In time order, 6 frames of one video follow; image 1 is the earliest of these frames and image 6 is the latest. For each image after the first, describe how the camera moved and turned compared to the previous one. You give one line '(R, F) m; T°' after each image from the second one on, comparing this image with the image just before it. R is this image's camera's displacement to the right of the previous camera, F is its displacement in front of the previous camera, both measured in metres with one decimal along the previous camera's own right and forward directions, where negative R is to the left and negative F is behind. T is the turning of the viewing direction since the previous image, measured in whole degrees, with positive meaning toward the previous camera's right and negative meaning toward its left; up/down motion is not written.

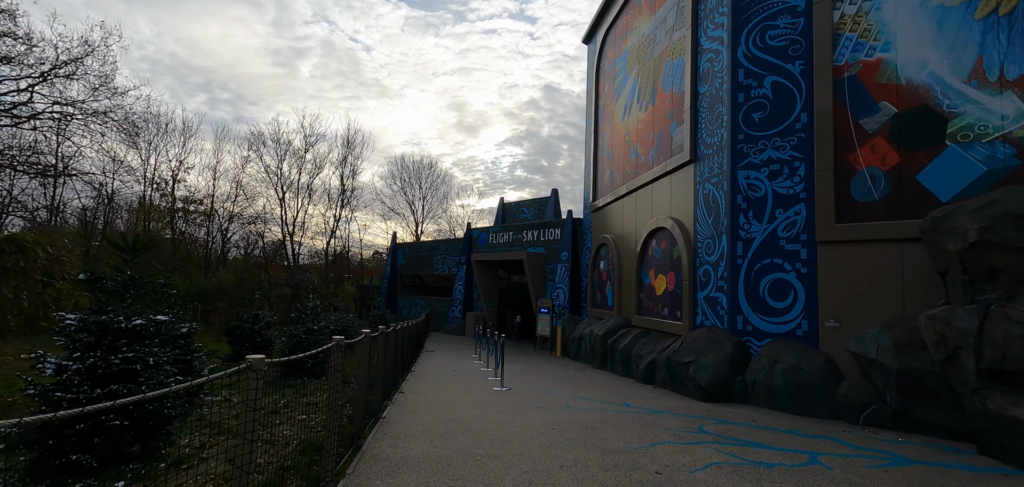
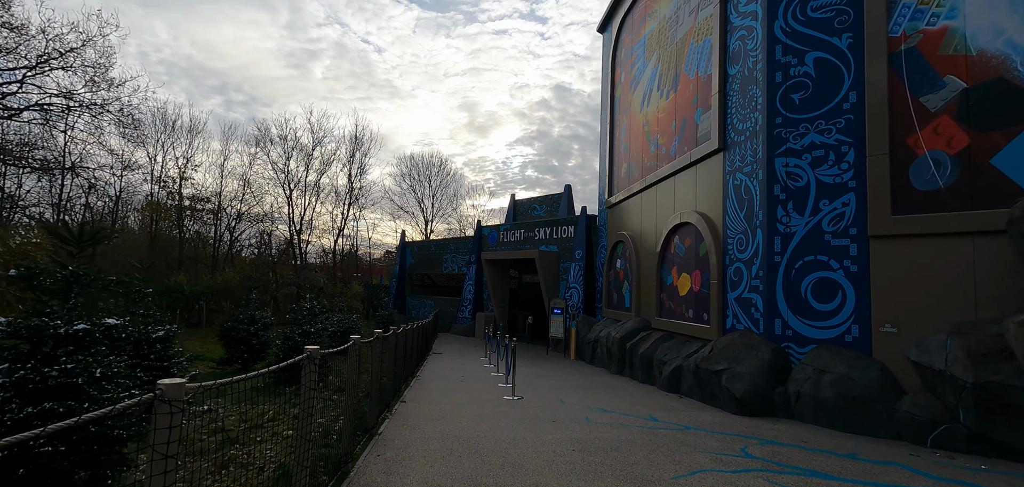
(0.0, +0.9) m; -1°
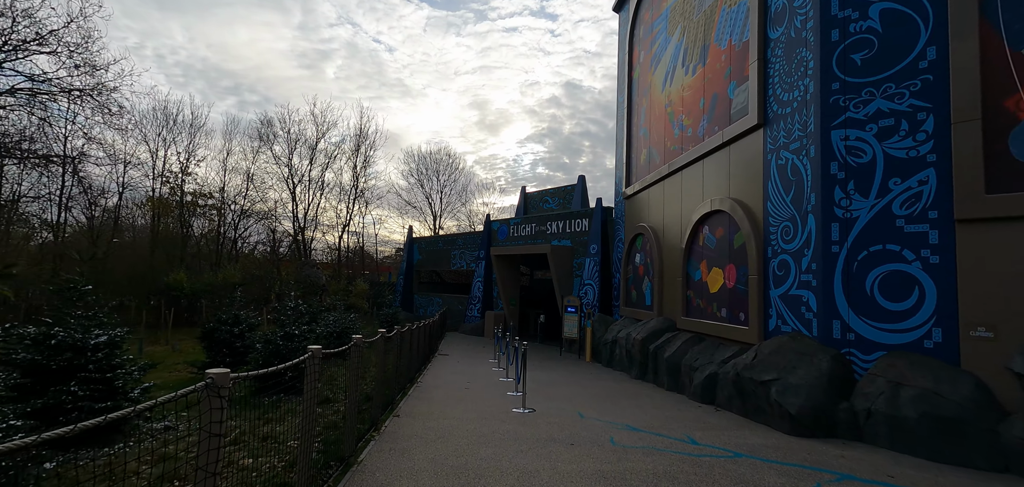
(0.0, +1.3) m; -1°
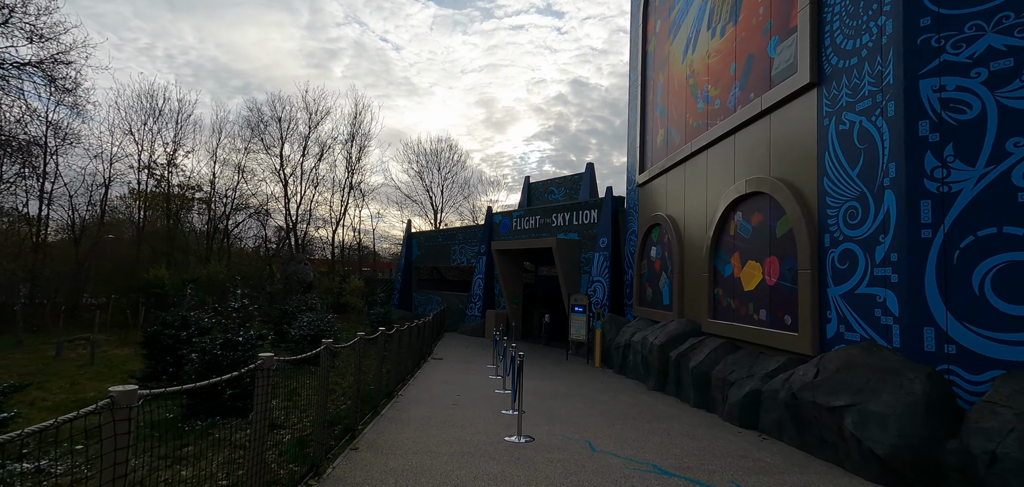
(+0.2, +1.8) m; -1°
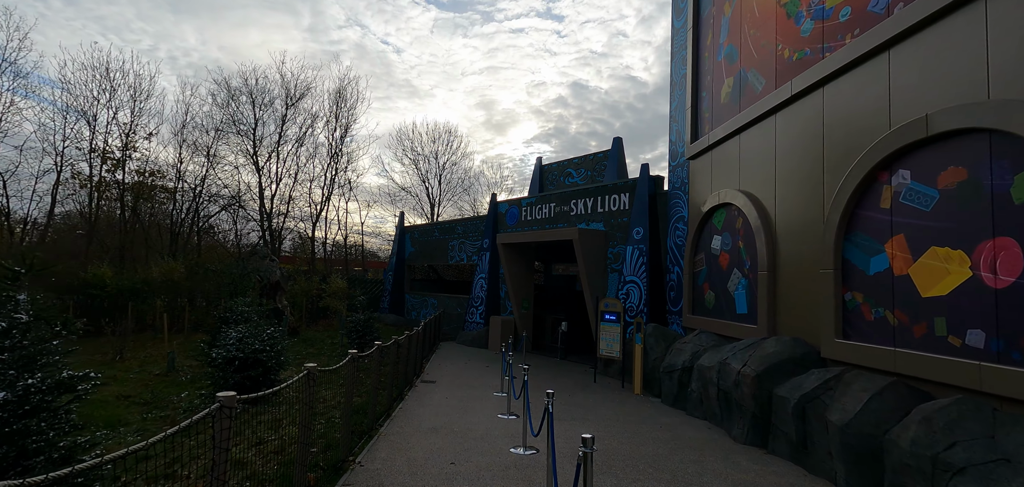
(-0.4, +3.9) m; 0°
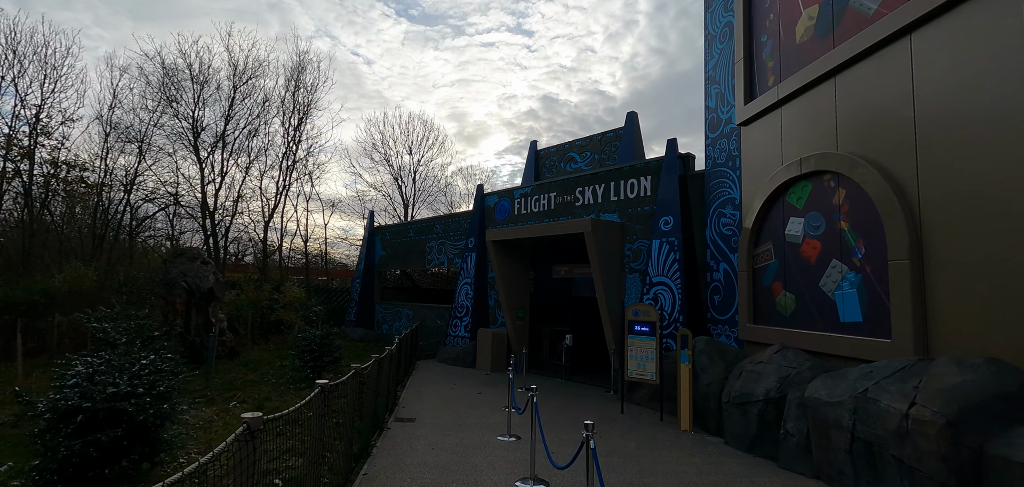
(-0.7, +3.2) m; +3°
